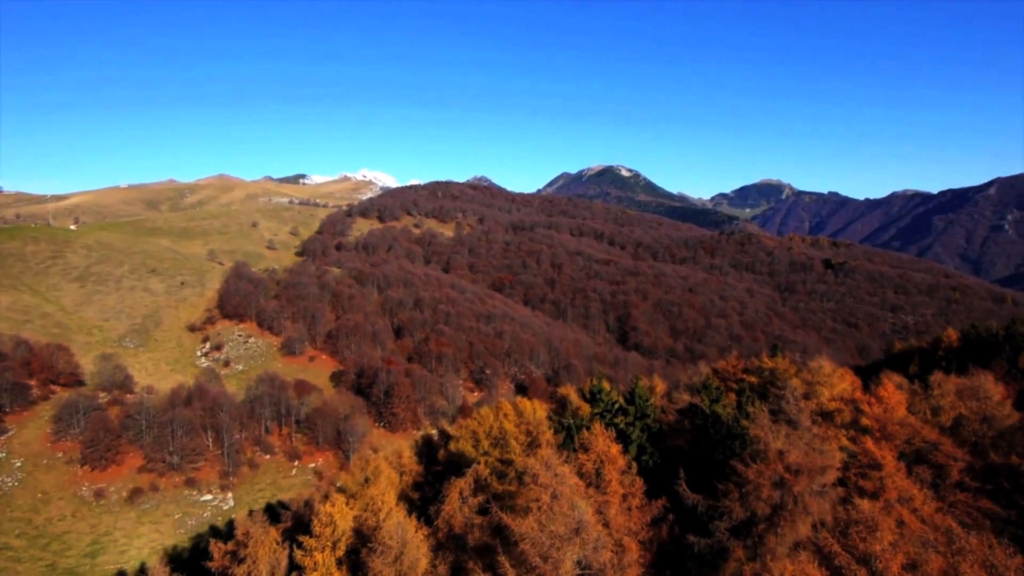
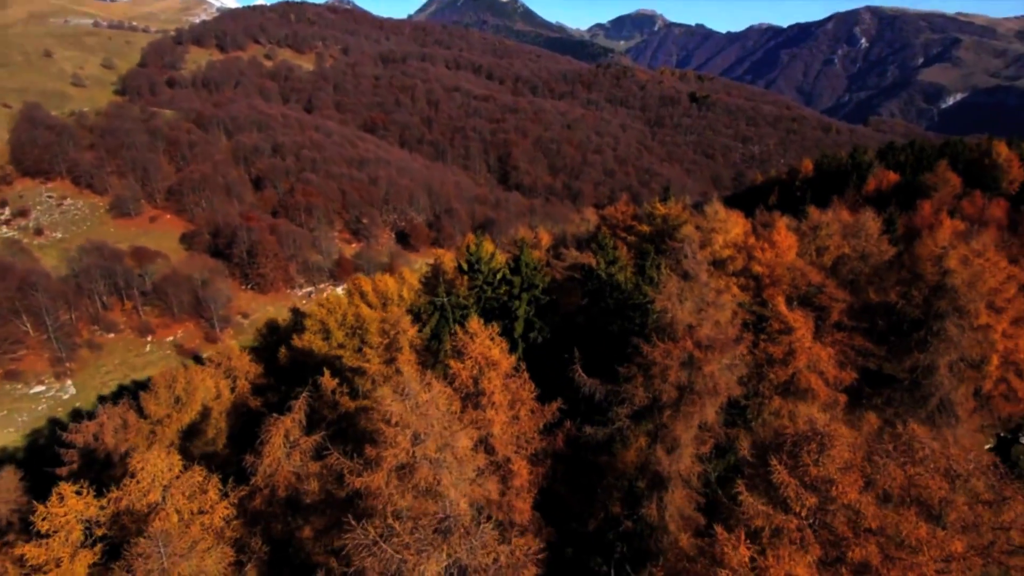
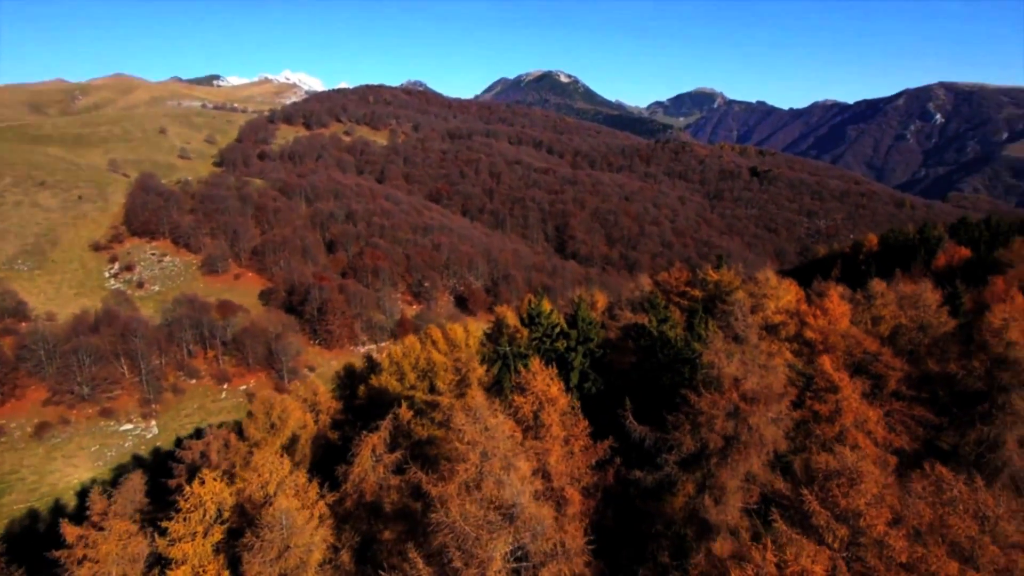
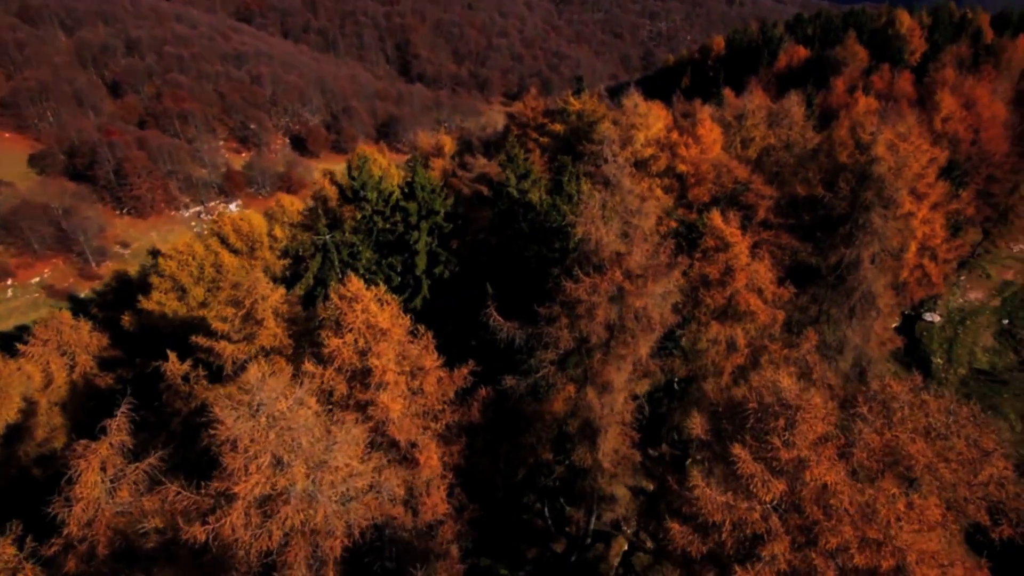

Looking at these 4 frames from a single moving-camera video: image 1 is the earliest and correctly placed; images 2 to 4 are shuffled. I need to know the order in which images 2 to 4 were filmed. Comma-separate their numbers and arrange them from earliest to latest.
3, 2, 4
